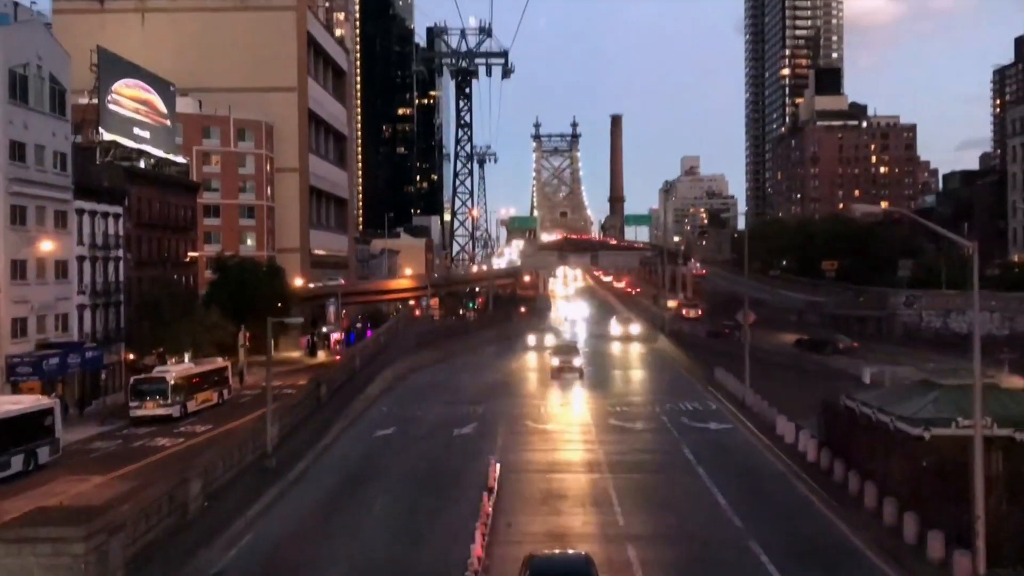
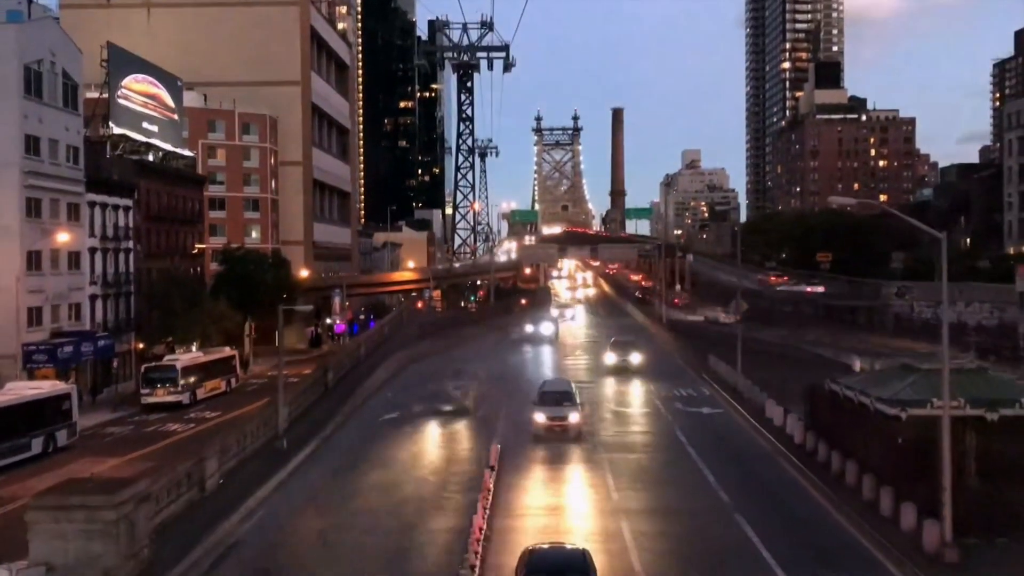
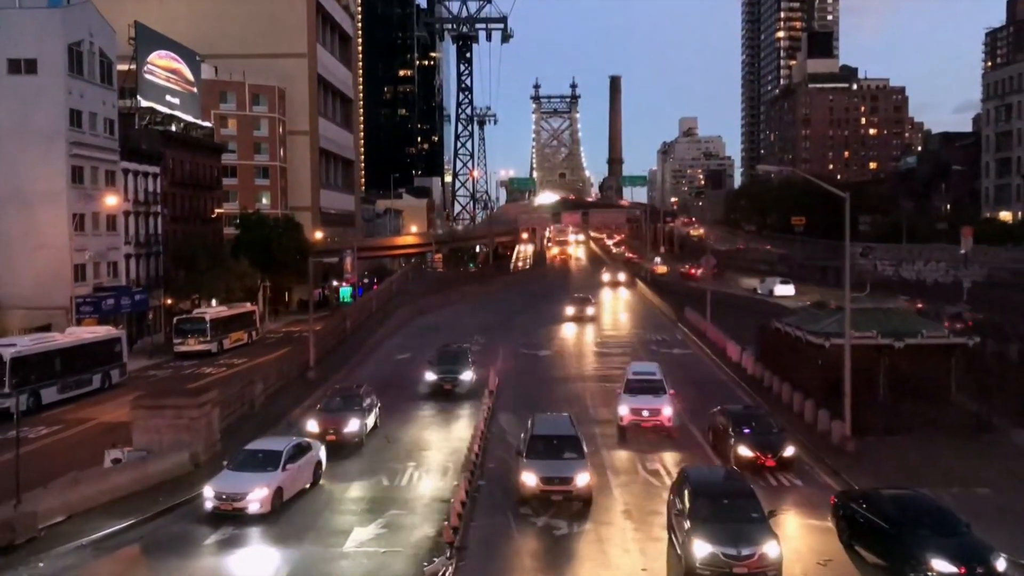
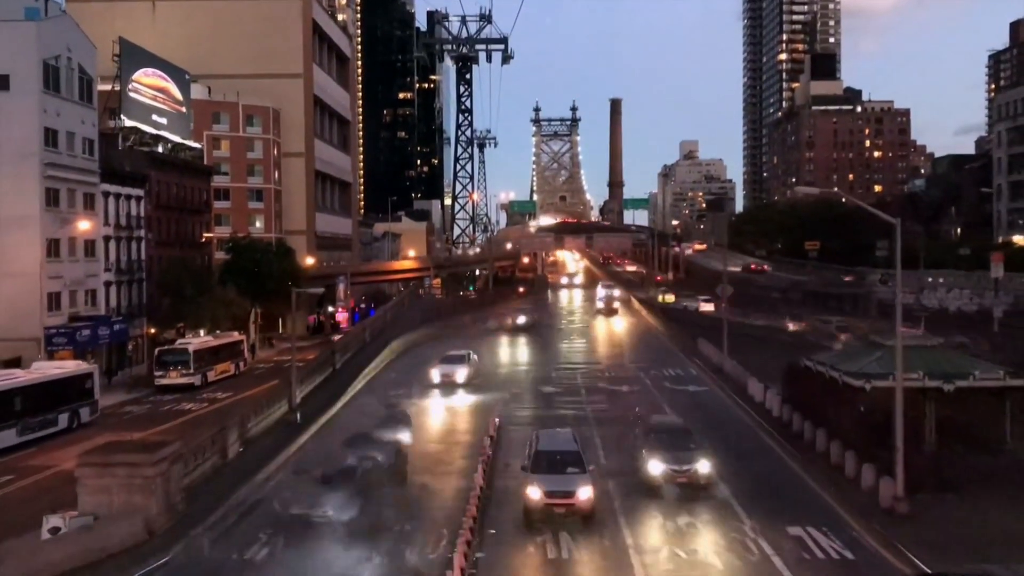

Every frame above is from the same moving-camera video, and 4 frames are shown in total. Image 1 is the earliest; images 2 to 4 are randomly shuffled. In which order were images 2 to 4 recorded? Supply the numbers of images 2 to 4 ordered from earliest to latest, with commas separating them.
2, 4, 3
